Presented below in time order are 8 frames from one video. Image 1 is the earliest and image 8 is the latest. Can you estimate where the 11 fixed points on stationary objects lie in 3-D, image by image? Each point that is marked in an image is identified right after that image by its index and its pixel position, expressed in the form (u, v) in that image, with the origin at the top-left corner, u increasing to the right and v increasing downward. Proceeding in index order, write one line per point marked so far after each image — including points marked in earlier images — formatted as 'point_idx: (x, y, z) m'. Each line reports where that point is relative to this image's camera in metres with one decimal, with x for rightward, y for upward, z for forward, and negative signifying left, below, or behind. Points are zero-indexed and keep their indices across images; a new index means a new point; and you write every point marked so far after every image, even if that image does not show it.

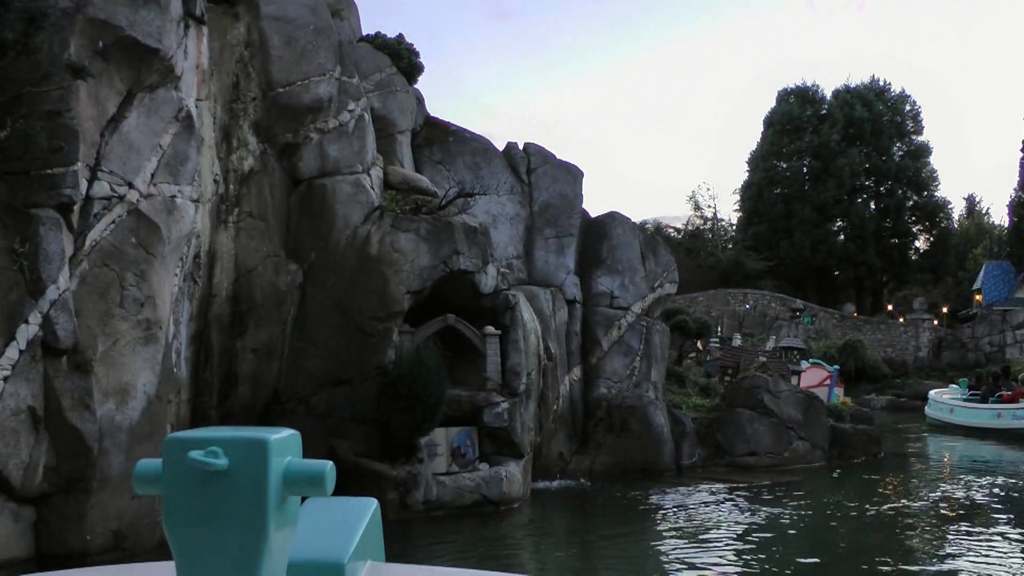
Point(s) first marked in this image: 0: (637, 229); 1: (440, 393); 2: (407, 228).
0: (+1.9, +0.9, +18.7) m
1: (-0.7, -1.1, +12.4) m
2: (-1.2, +0.7, +13.6) m
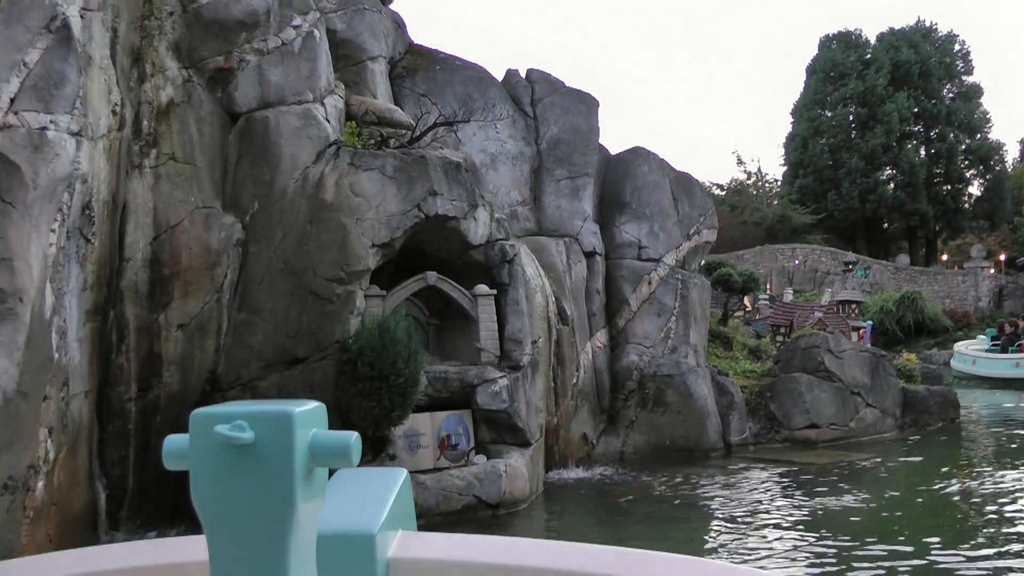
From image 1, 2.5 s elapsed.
0: (+2.0, +1.6, +15.8) m
1: (-0.8, -0.7, +9.7) m
2: (-1.3, +1.1, +10.9) m
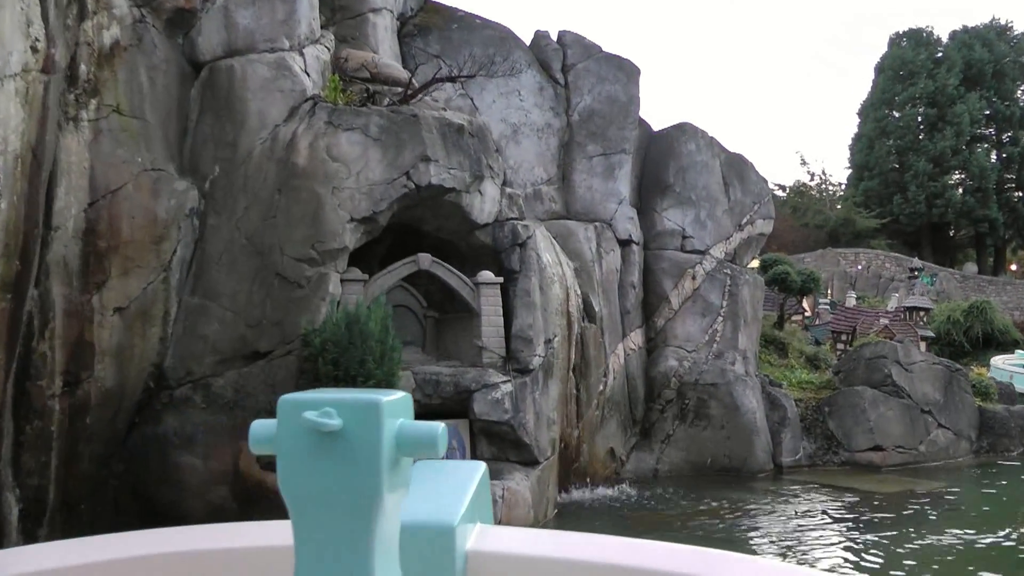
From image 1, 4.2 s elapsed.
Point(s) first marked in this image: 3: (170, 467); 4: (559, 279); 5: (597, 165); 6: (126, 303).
0: (+2.3, +1.6, +13.8) m
1: (-0.8, -0.5, +7.9) m
2: (-1.2, +1.2, +9.1) m
3: (-2.3, -1.3, +8.4) m
4: (+0.4, +0.1, +10.3) m
5: (+0.9, +1.3, +12.7) m
6: (-2.7, -0.1, +8.4) m
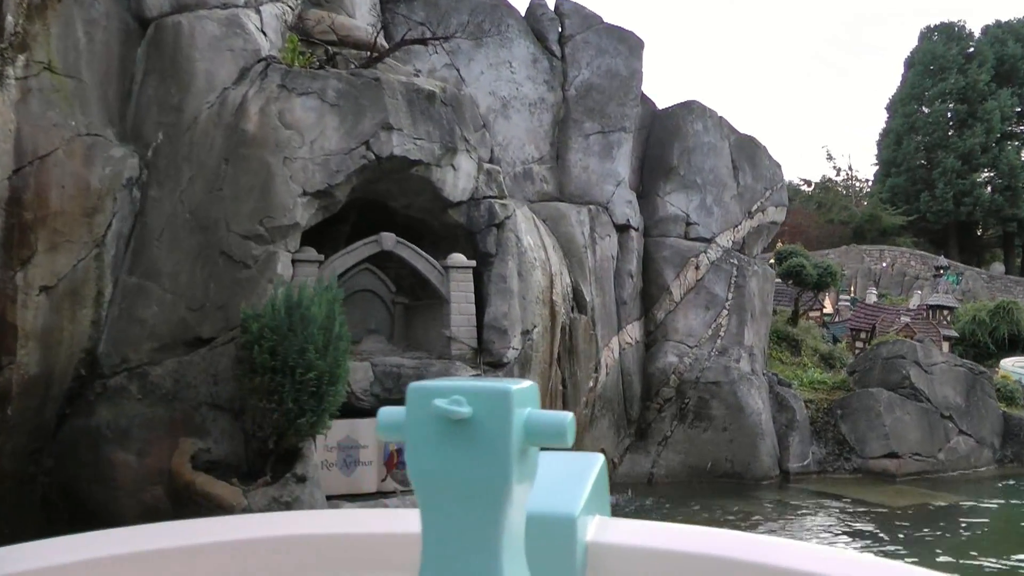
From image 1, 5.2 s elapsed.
0: (+2.3, +1.7, +12.9) m
1: (-1.0, -0.4, +7.0) m
2: (-1.4, +1.4, +8.2) m
3: (-2.6, -1.1, +7.6) m
4: (+0.2, +0.2, +9.4) m
5: (+0.8, +1.4, +11.7) m
6: (-2.9, 0.0, +7.6) m
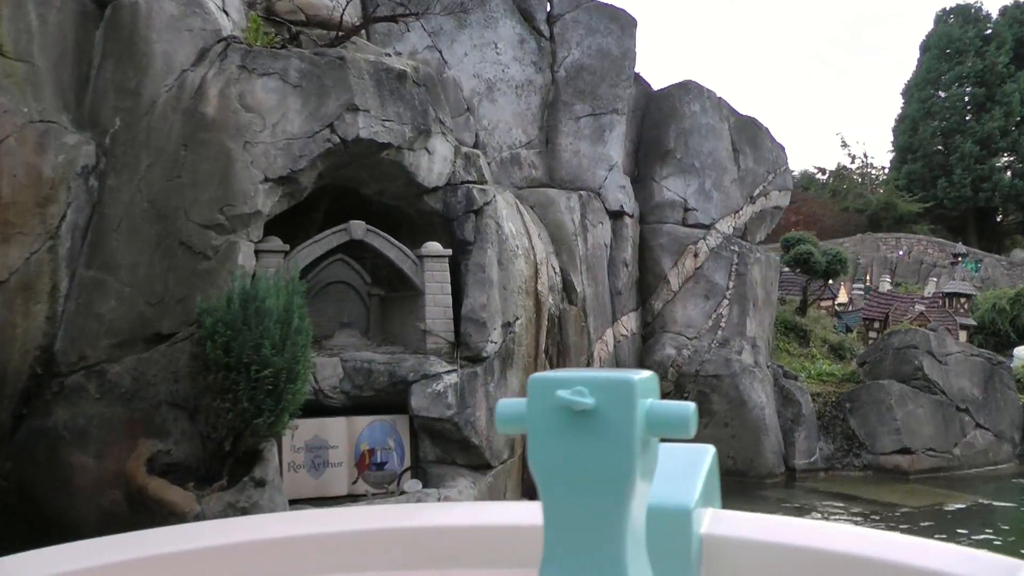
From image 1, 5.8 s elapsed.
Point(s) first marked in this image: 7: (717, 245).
0: (+2.2, +1.8, +12.4) m
1: (-1.2, -0.4, +6.6) m
2: (-1.6, +1.4, +7.8) m
3: (-2.7, -1.1, +7.2) m
4: (+0.1, +0.3, +9.0) m
5: (+0.7, +1.5, +11.3) m
6: (-3.0, +0.1, +7.2) m
7: (+2.0, +0.4, +12.0) m
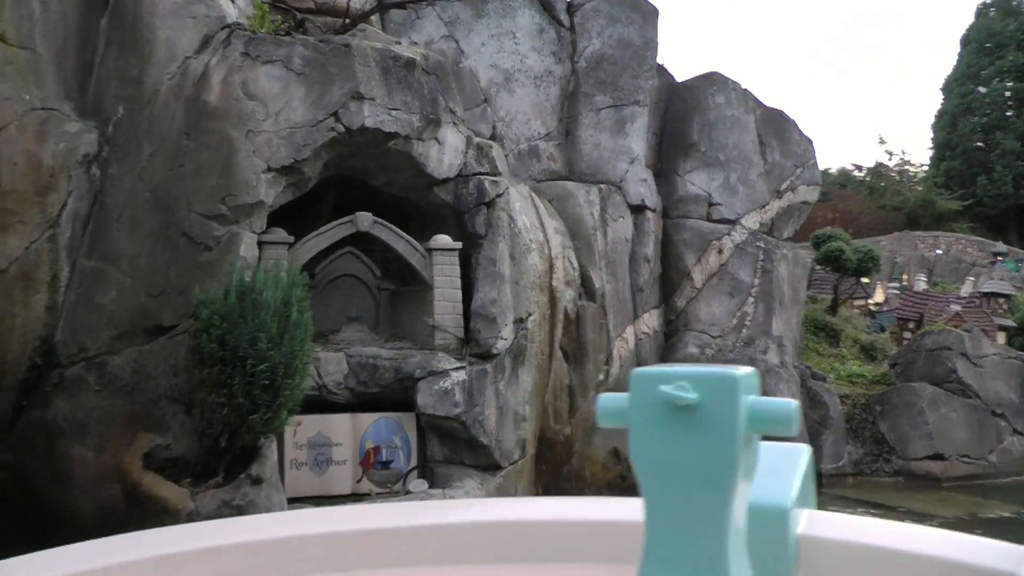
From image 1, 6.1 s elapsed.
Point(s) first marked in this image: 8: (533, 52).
0: (+2.4, +1.9, +12.1) m
1: (-1.2, -0.3, +6.4) m
2: (-1.5, +1.5, +7.6) m
3: (-2.7, -1.0, +7.0) m
4: (+0.2, +0.3, +8.7) m
5: (+0.8, +1.6, +11.0) m
6: (-3.0, +0.1, +7.0) m
7: (+2.2, +0.5, +11.7) m
8: (+0.2, +2.2, +11.1) m
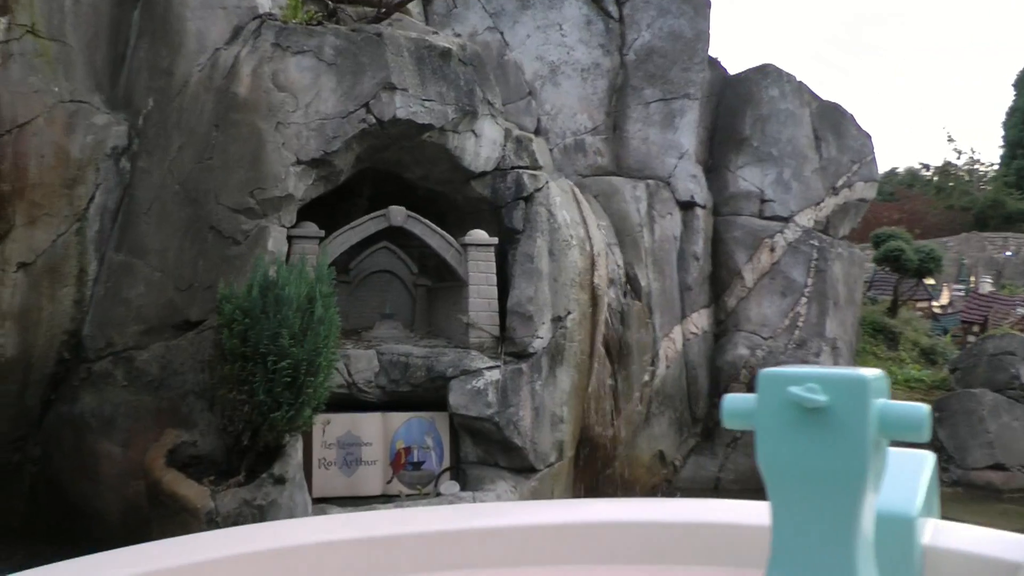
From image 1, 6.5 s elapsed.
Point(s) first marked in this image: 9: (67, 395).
0: (+2.9, +1.9, +11.7) m
1: (-1.0, -0.3, +6.2) m
2: (-1.3, +1.5, +7.4) m
3: (-2.5, -1.0, +6.9) m
4: (+0.5, +0.3, +8.5) m
5: (+1.3, +1.6, +10.7) m
6: (-2.8, +0.2, +6.9) m
7: (+2.7, +0.5, +11.4) m
8: (+0.6, +2.2, +10.8) m
9: (-2.6, -0.6, +7.1) m
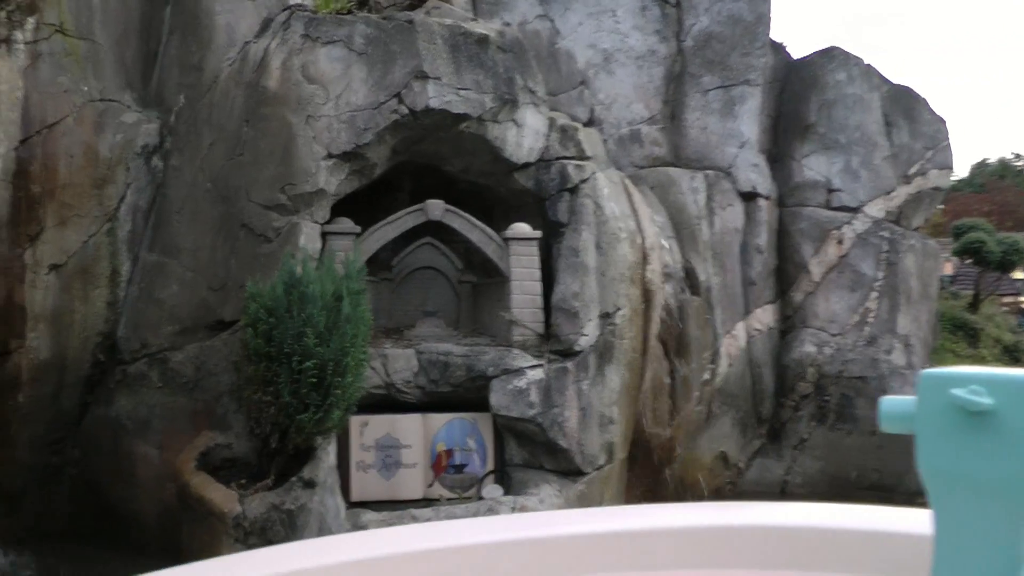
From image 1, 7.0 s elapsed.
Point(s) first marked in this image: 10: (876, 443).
0: (+3.4, +1.9, +11.2) m
1: (-0.8, -0.3, +6.0) m
2: (-1.0, +1.5, +7.2) m
3: (-2.2, -1.0, +6.8) m
4: (+0.8, +0.4, +8.1) m
5: (+1.7, +1.6, +10.3) m
6: (-2.6, +0.2, +6.8) m
7: (+3.2, +0.5, +10.9) m
8: (+1.1, +2.2, +10.4) m
9: (-2.4, -0.7, +7.0) m
10: (+3.0, -1.3, +10.1) m
